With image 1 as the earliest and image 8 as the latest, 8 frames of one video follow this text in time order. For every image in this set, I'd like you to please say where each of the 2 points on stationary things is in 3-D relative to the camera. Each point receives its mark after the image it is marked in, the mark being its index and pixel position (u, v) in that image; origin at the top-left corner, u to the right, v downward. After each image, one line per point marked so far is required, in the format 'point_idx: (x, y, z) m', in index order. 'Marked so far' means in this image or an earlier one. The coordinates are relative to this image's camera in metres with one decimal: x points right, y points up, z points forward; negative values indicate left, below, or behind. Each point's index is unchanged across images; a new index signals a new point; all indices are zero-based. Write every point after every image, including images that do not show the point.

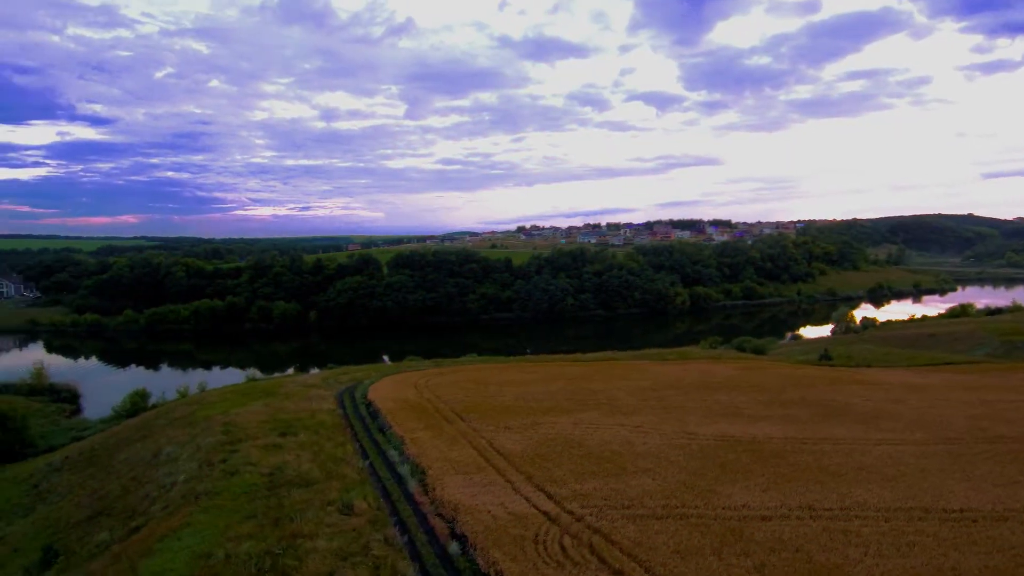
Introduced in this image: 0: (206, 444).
0: (-8.2, -4.1, +17.4) m
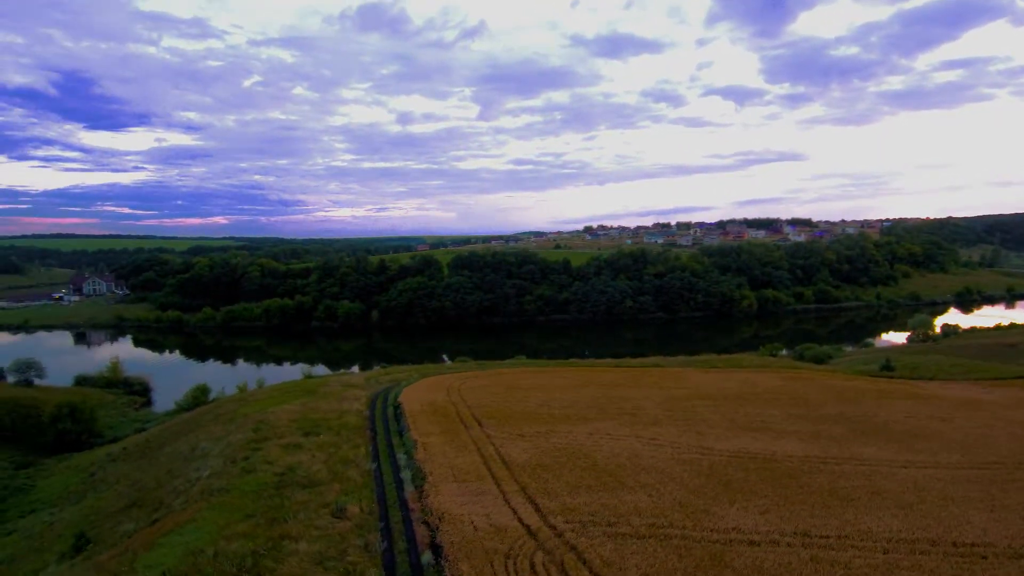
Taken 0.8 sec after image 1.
0: (-7.8, -4.3, +18.3) m
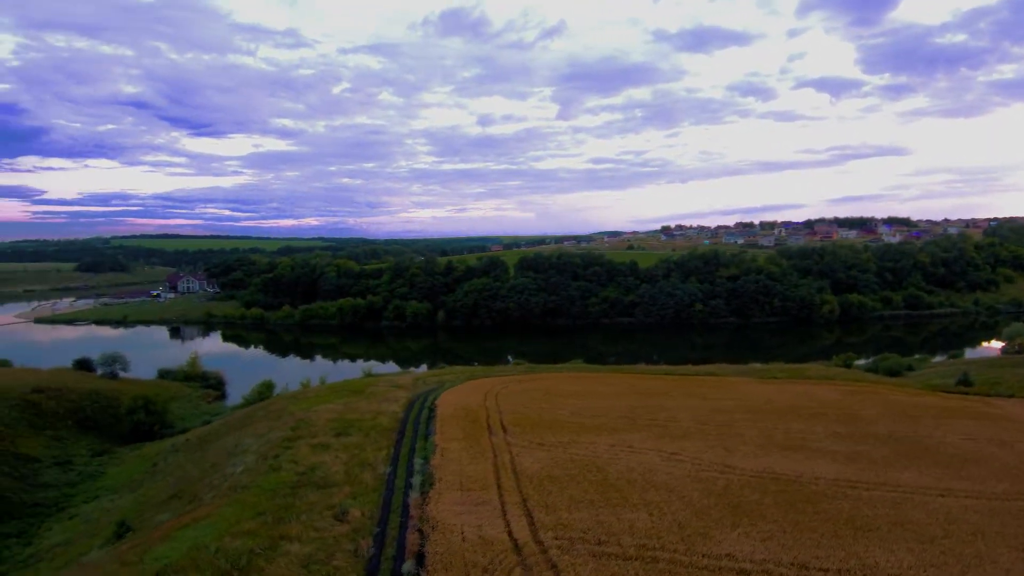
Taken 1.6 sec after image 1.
0: (-7.0, -4.4, +19.1) m
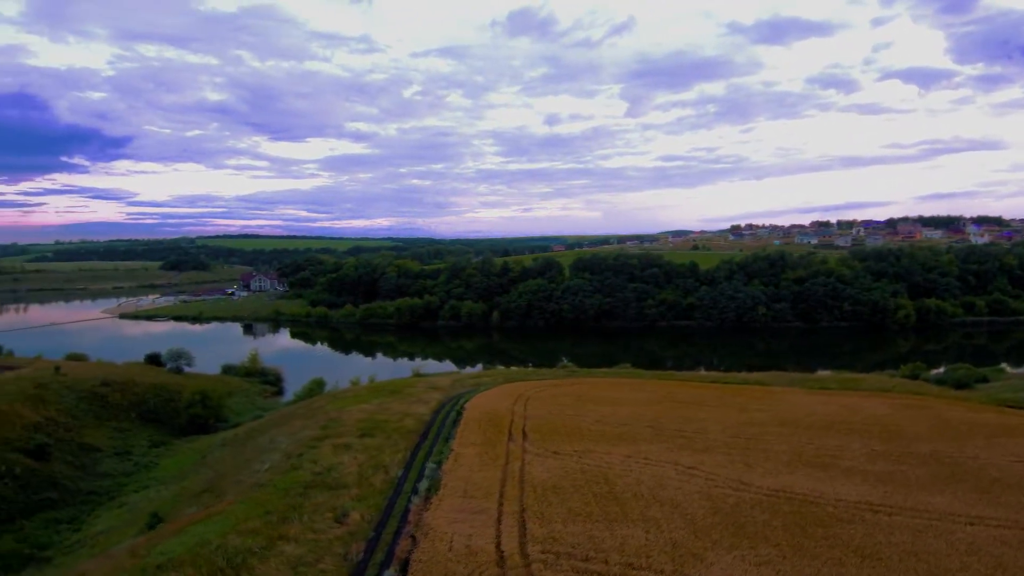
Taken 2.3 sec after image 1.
0: (-6.4, -4.5, +19.7) m
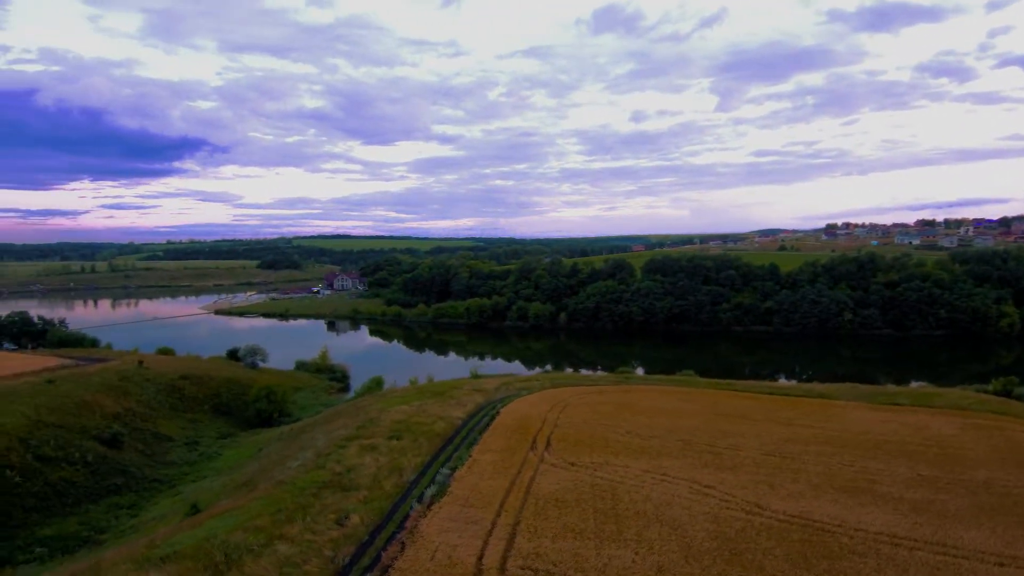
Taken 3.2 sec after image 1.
0: (-5.5, -4.6, +20.4) m
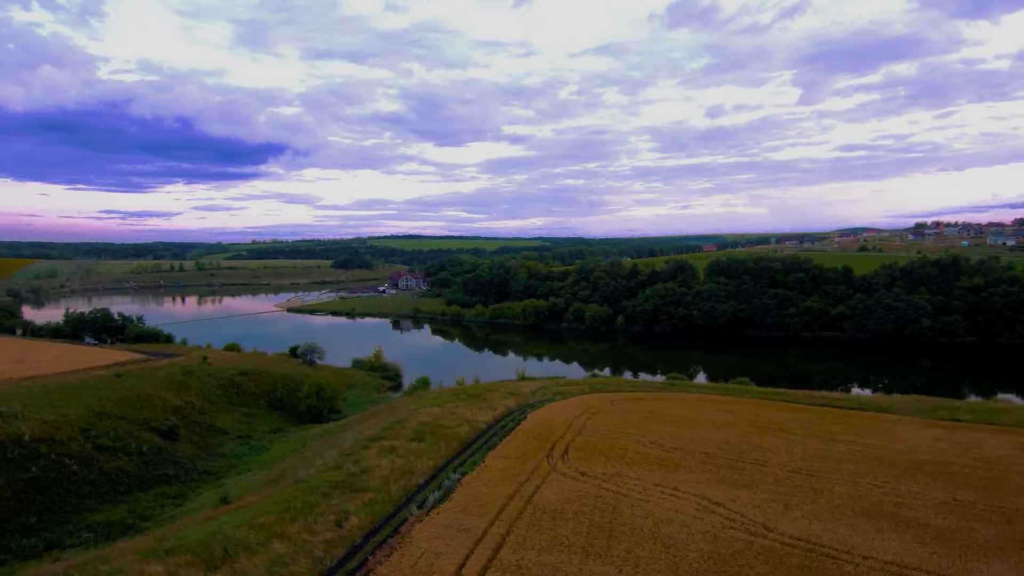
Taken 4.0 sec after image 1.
0: (-4.7, -4.8, +20.9) m
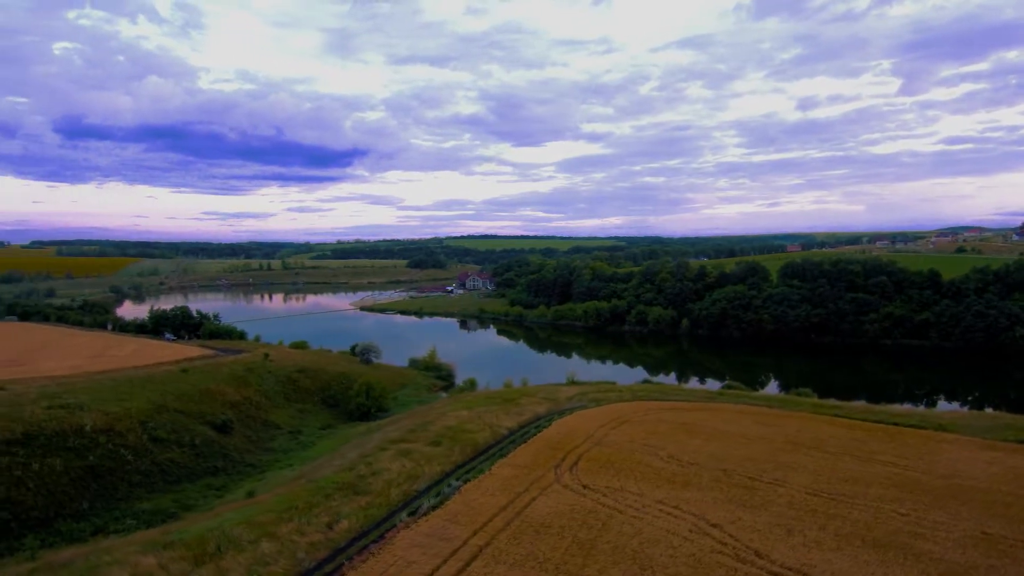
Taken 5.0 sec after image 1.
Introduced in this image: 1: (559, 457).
0: (-4.1, -5.0, +21.4) m
1: (+1.4, -4.7, +18.3) m
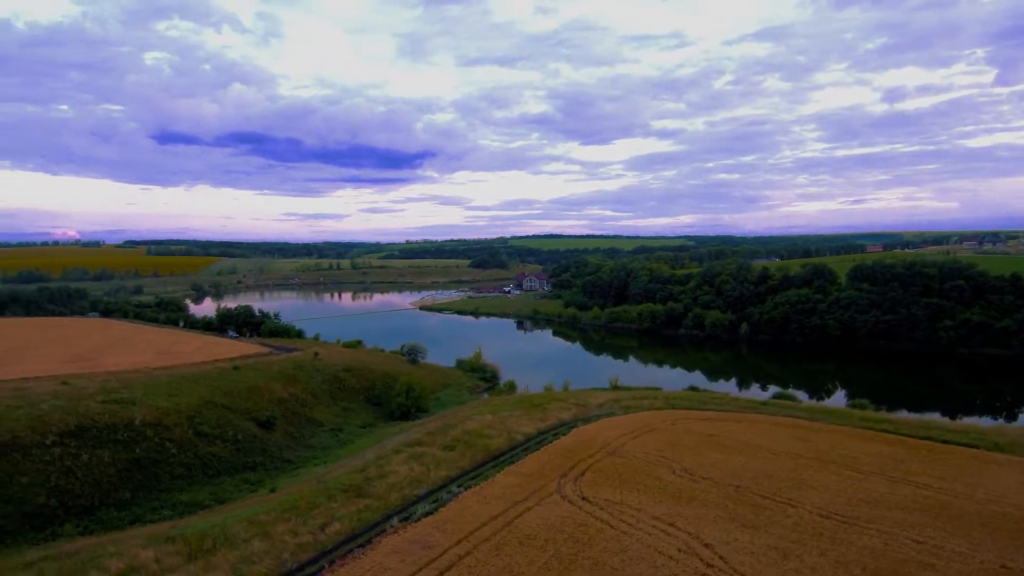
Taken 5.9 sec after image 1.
0: (-3.5, -5.1, +21.8) m
1: (+1.6, -4.9, +18.1) m
